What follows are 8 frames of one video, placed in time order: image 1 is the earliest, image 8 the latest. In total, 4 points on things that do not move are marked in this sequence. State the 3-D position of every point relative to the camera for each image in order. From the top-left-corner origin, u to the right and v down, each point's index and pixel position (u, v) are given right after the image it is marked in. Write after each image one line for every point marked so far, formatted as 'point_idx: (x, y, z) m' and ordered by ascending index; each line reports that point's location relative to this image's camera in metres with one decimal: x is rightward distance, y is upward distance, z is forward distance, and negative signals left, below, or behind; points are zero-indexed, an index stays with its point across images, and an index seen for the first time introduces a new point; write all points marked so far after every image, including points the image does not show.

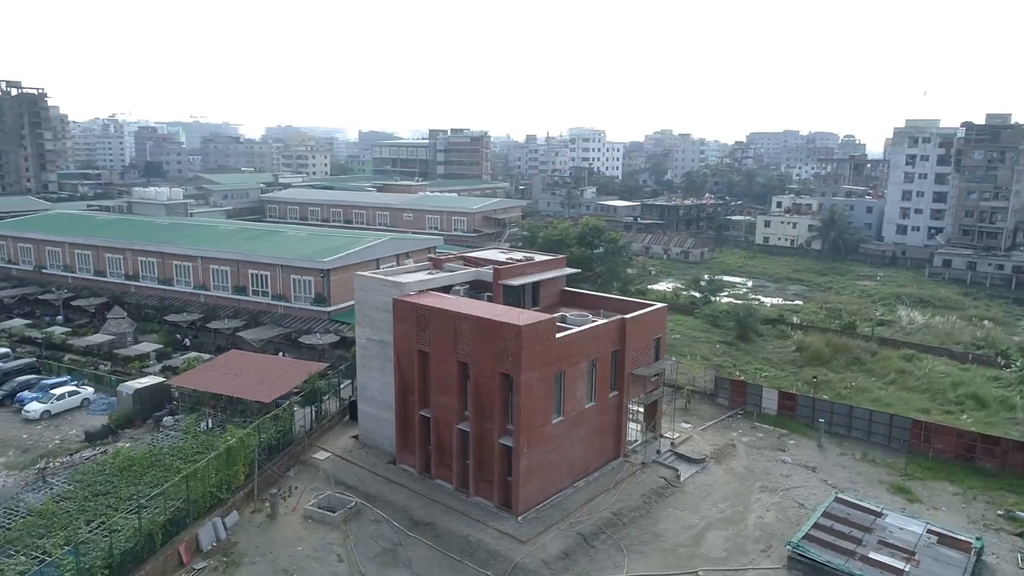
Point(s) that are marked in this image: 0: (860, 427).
0: (+9.6, -3.9, +19.8) m
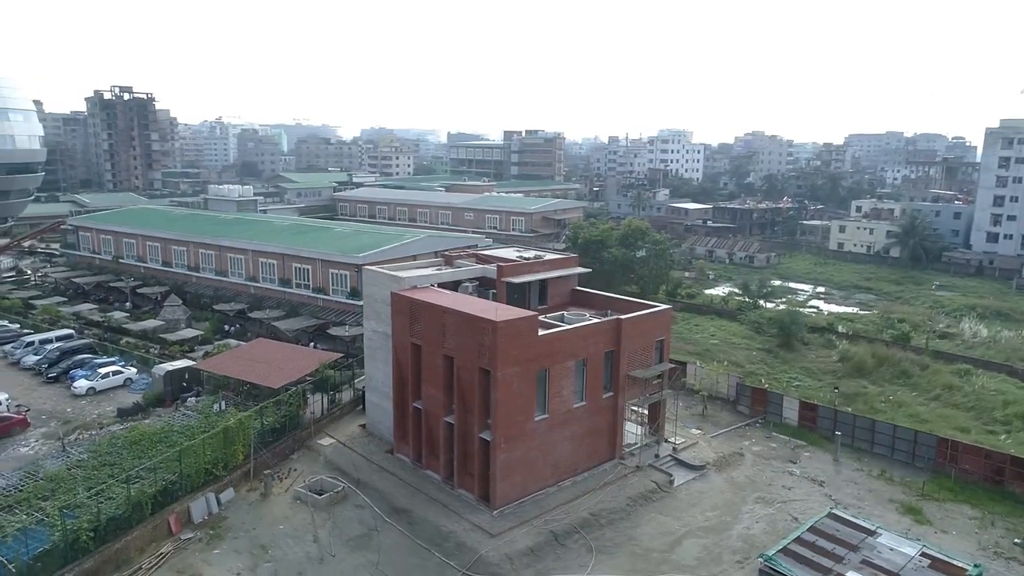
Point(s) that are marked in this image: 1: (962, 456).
0: (+9.7, -4.0, +18.8) m
1: (+10.9, -4.1, +17.4) m
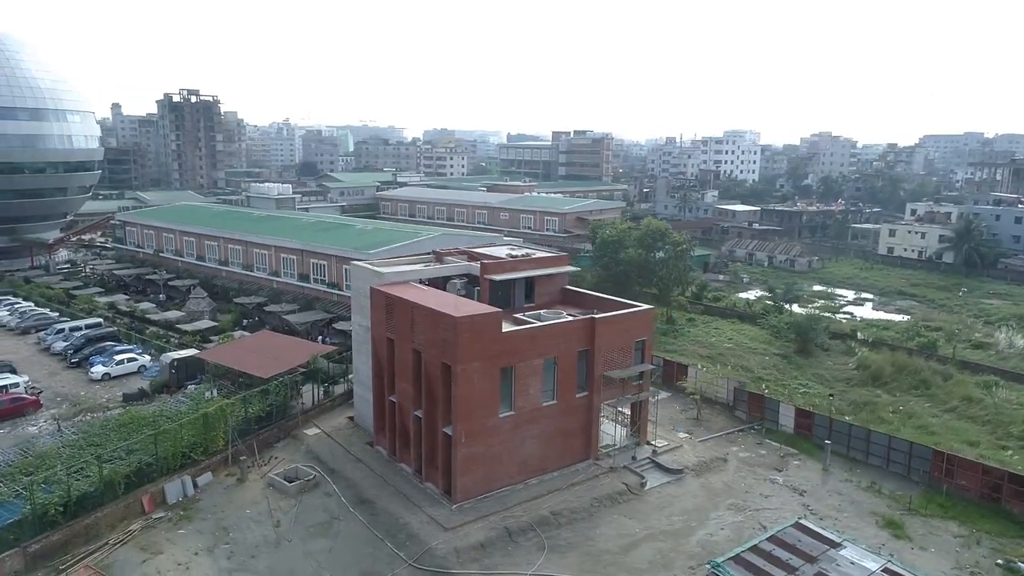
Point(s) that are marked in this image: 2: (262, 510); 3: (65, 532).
0: (+9.1, -4.2, +18.0) m
1: (+10.2, -4.2, +16.5) m
2: (-5.3, -4.7, +15.2) m
3: (-8.4, -4.6, +13.5) m
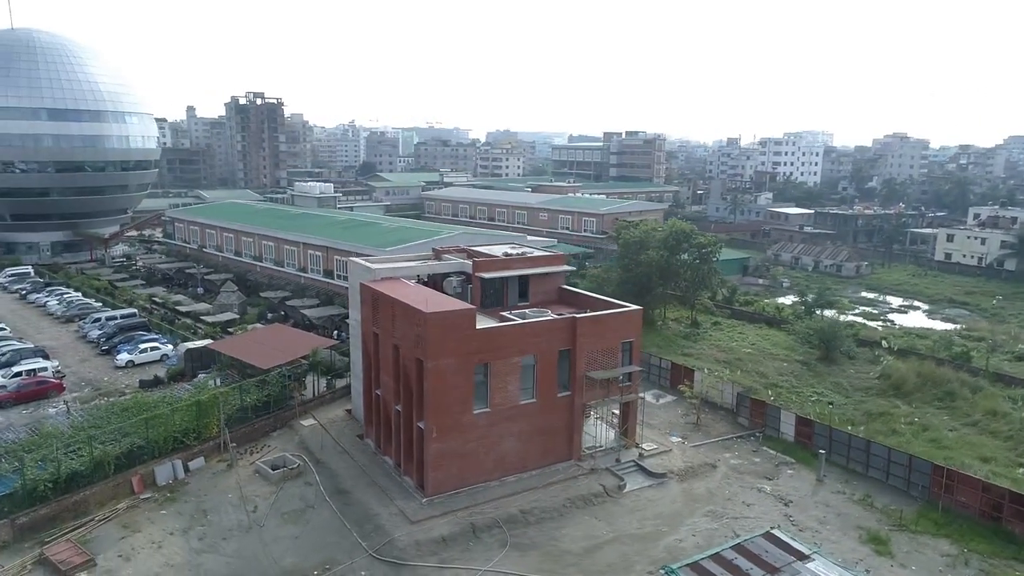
0: (+8.7, -4.3, +17.2) m
1: (+9.7, -4.3, +15.6) m
2: (-5.9, -4.6, +15.8) m
3: (-9.1, -4.4, +14.3) m
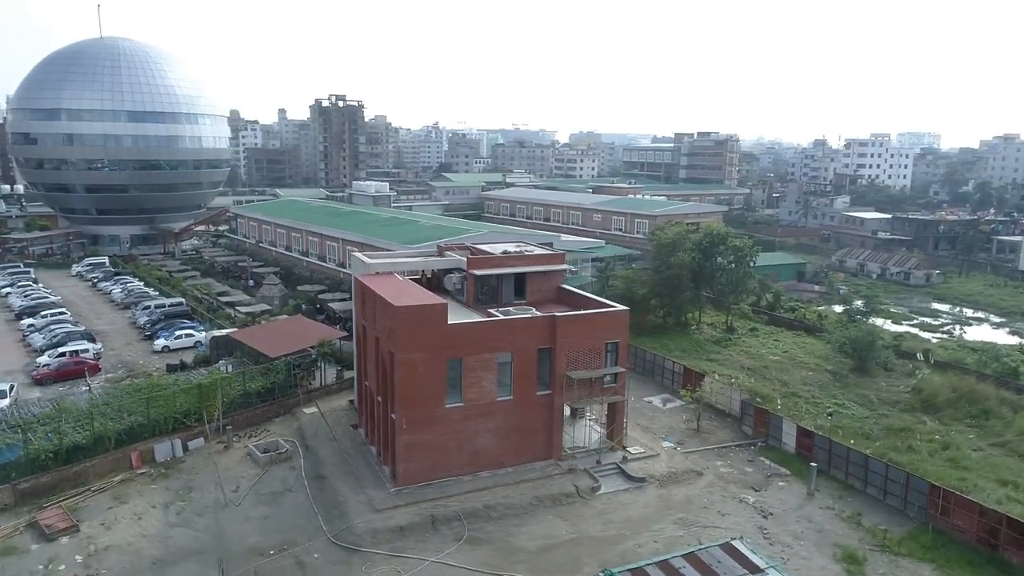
0: (+8.2, -4.4, +16.2) m
1: (+9.0, -4.5, +14.6) m
2: (-6.5, -4.3, +16.6) m
3: (-9.9, -4.1, +15.5) m
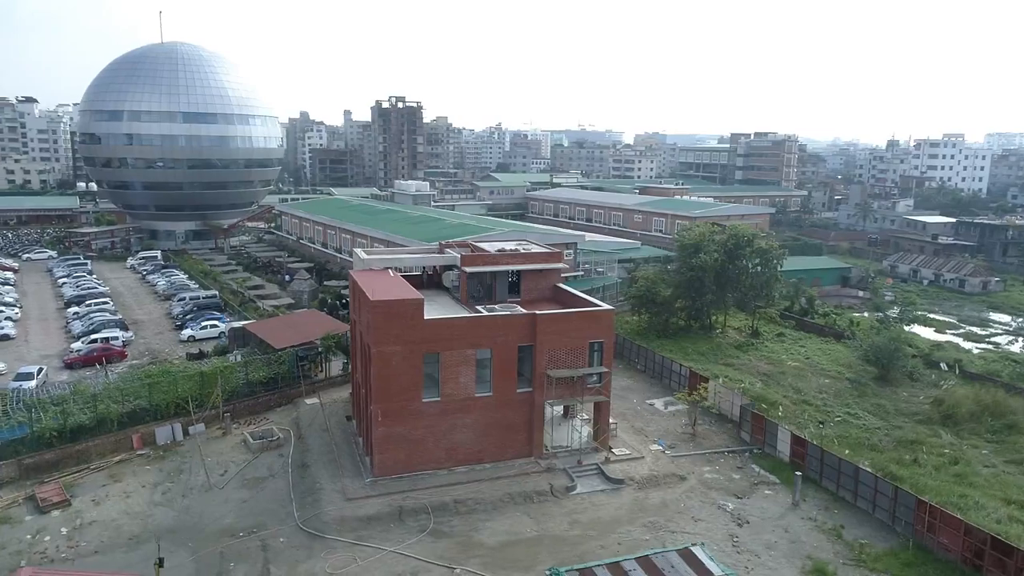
0: (+7.6, -4.5, +15.6) m
1: (+8.2, -4.6, +13.8) m
2: (-7.0, -4.1, +17.2) m
3: (-10.5, -3.8, +16.5) m
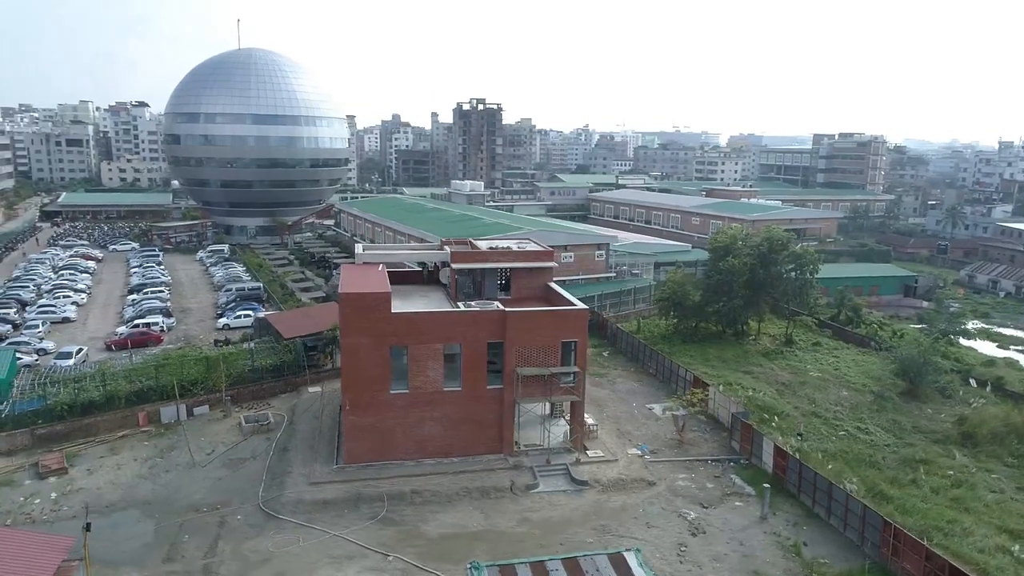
0: (+6.6, -4.6, +14.7) m
1: (+7.0, -4.7, +12.9) m
2: (-7.6, -3.9, +18.3) m
3: (-11.1, -3.4, +18.0) m
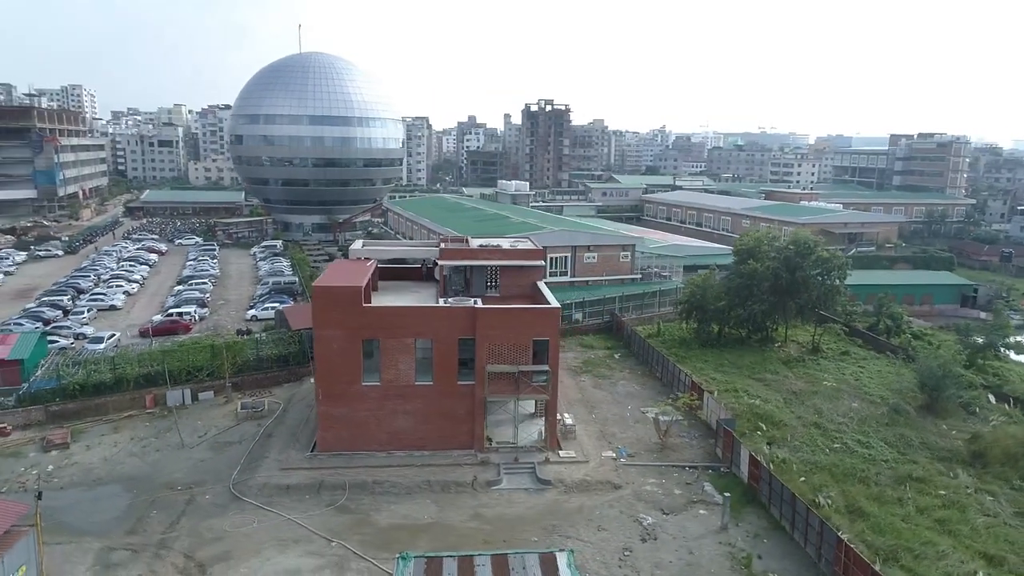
0: (+5.6, -4.7, +14.1) m
1: (+5.8, -4.8, +12.2) m
2: (-8.1, -3.6, +19.2) m
3: (-11.6, -3.1, +19.3) m
